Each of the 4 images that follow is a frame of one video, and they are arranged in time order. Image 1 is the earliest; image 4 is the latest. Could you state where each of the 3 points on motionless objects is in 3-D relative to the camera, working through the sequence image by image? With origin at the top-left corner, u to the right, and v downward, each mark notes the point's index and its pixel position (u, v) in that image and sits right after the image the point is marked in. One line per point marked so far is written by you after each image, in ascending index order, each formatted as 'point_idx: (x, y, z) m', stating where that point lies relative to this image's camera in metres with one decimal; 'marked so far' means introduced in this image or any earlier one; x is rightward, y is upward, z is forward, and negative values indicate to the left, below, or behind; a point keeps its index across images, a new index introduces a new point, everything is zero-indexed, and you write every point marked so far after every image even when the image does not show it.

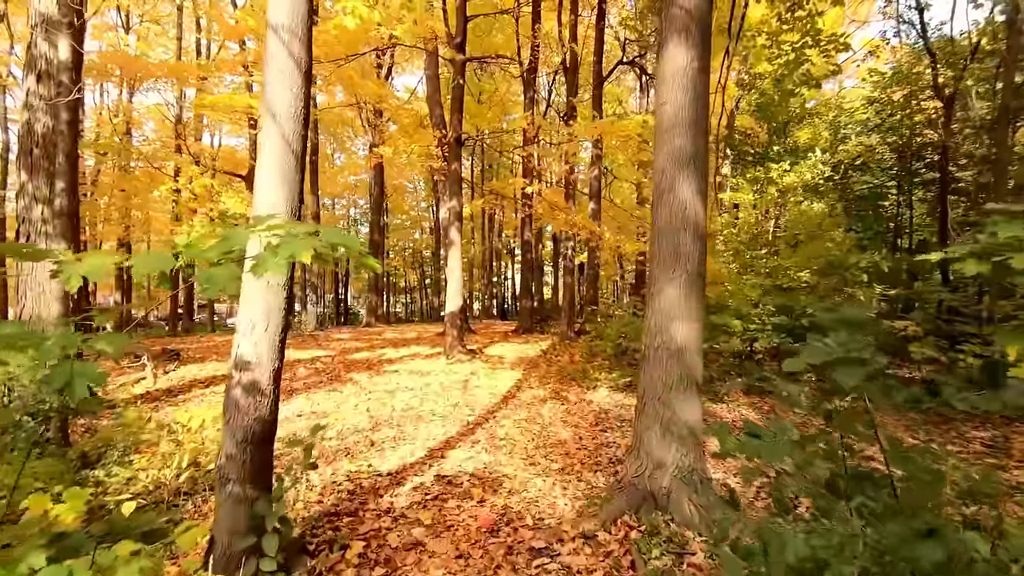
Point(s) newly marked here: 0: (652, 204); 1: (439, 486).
0: (+1.0, +0.6, +3.7) m
1: (-0.6, -1.7, +4.3) m
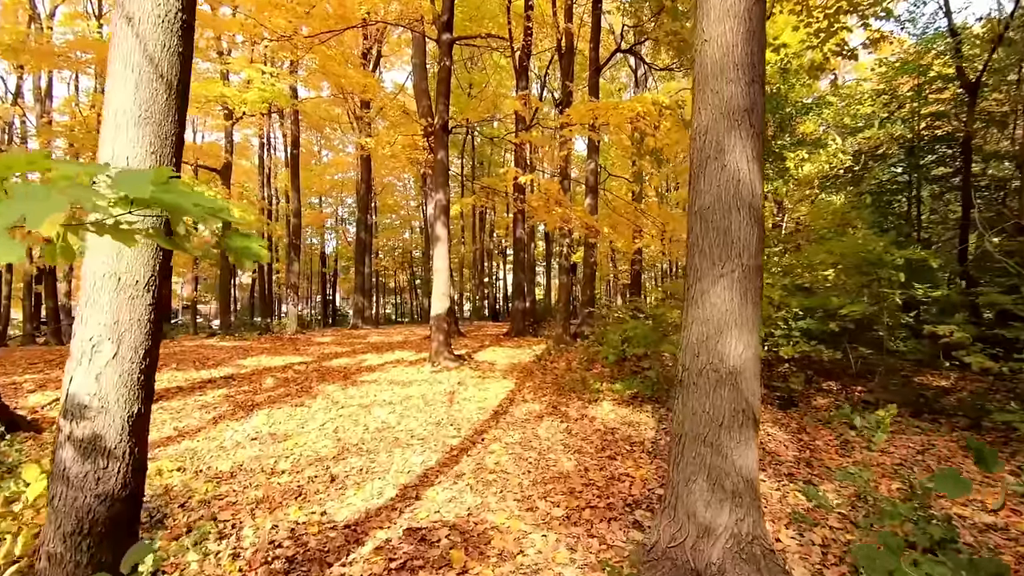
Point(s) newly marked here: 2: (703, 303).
0: (+1.0, +0.6, +2.8) m
1: (-0.7, -1.7, +3.3) m
2: (+1.0, -0.1, +2.7) m
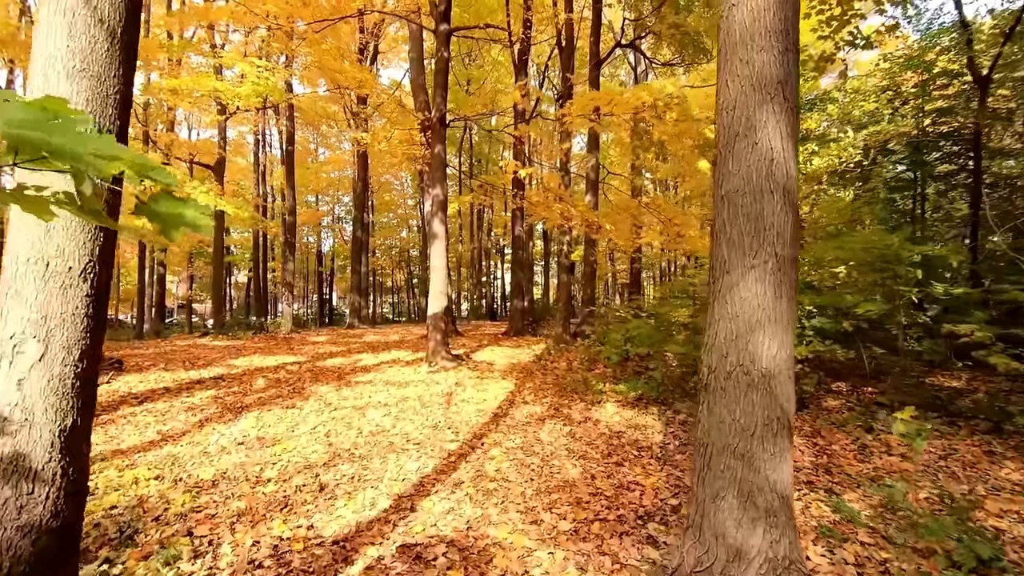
0: (+1.0, +0.6, +2.5) m
1: (-0.6, -1.6, +3.0) m
2: (+1.0, 0.0, +2.4) m
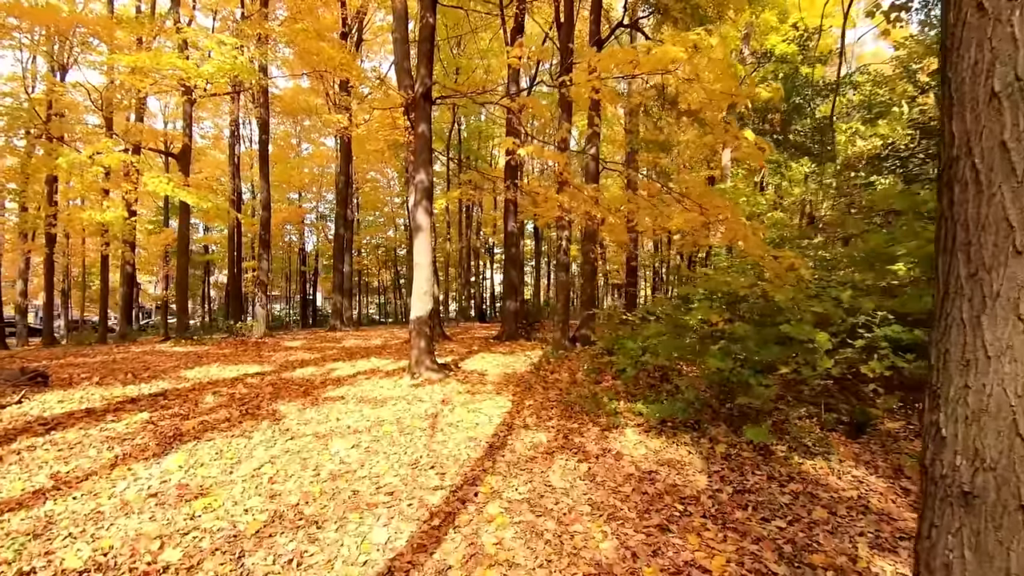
0: (+1.1, +0.6, +1.2) m
1: (-0.6, -1.6, +1.7) m
2: (+1.1, 0.0, +1.1) m
